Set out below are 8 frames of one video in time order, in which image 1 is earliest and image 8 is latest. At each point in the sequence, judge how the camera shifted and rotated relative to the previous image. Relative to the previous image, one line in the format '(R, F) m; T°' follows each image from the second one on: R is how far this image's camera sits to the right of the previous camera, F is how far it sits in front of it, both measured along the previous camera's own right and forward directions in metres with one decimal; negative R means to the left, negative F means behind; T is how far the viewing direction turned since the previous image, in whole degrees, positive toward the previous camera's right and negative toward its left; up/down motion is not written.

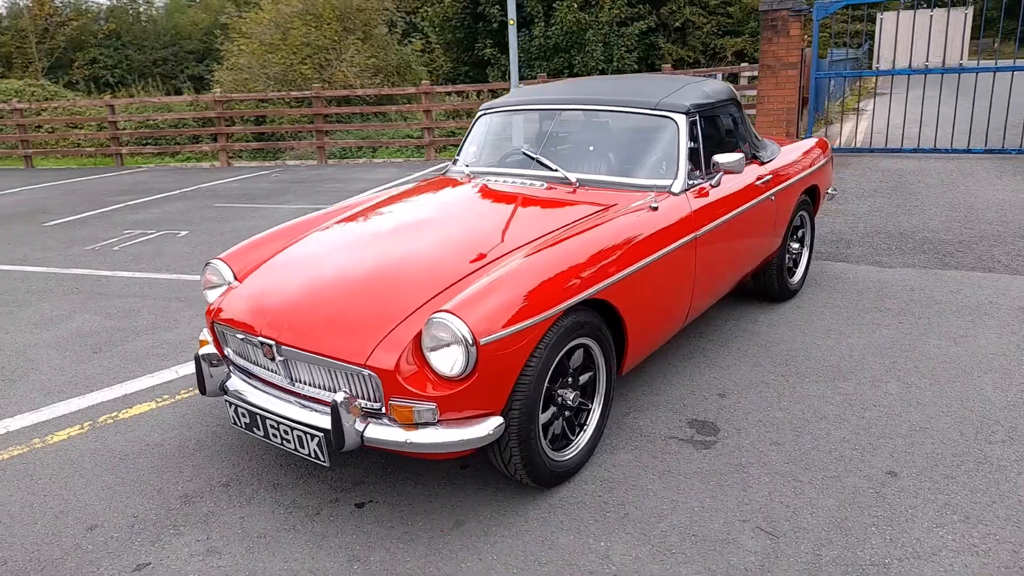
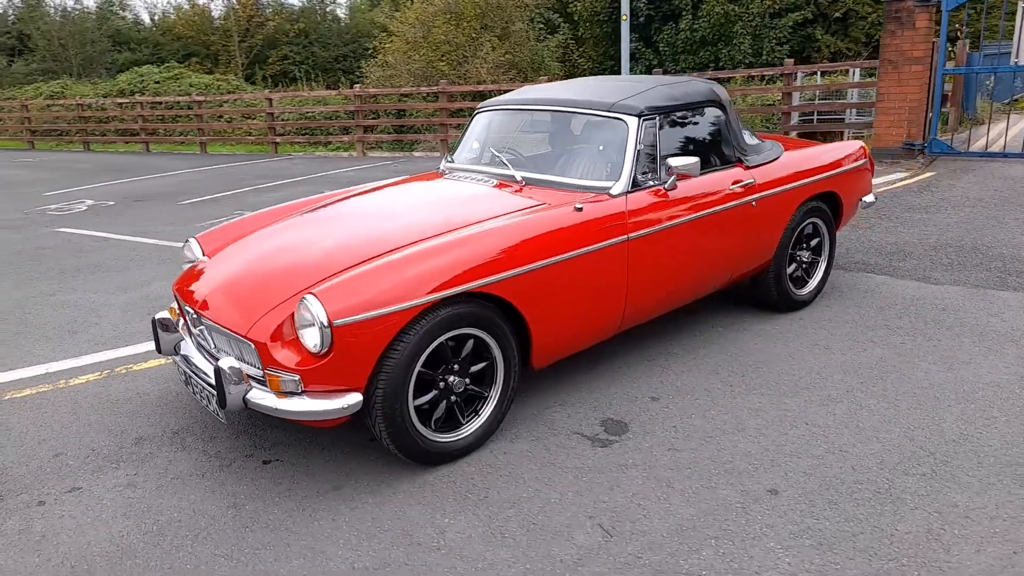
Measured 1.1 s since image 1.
(+1.1, -0.1) m; -12°
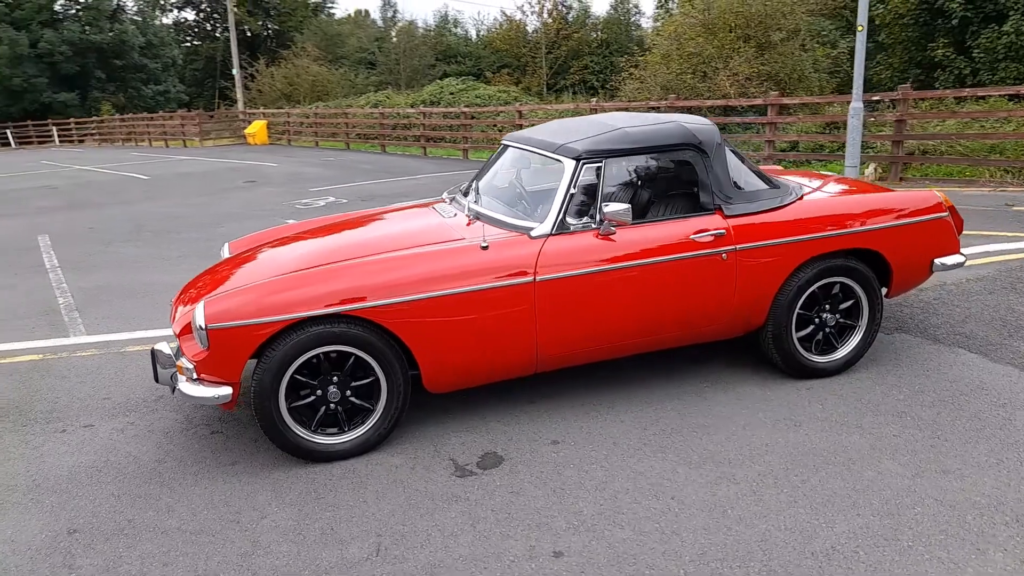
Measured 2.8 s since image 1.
(+1.8, +0.2) m; -23°
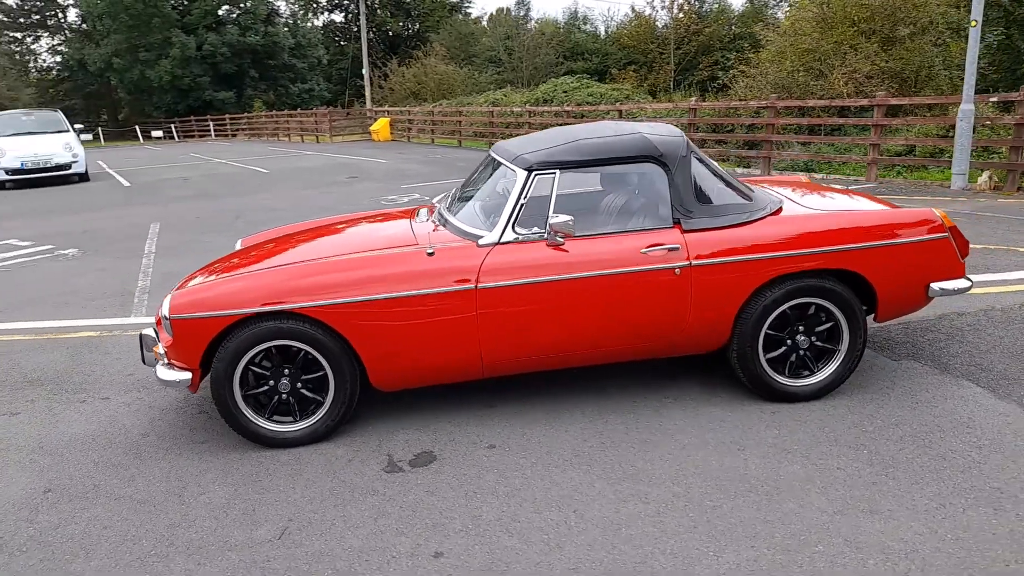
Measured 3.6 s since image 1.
(+0.9, 0.0) m; -10°
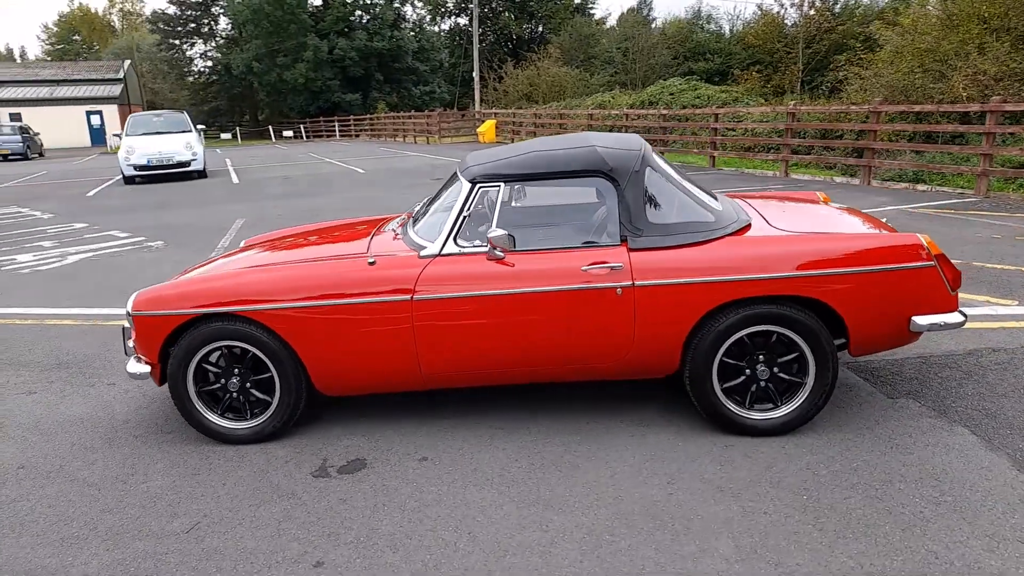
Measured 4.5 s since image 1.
(+0.9, +0.1) m; -9°
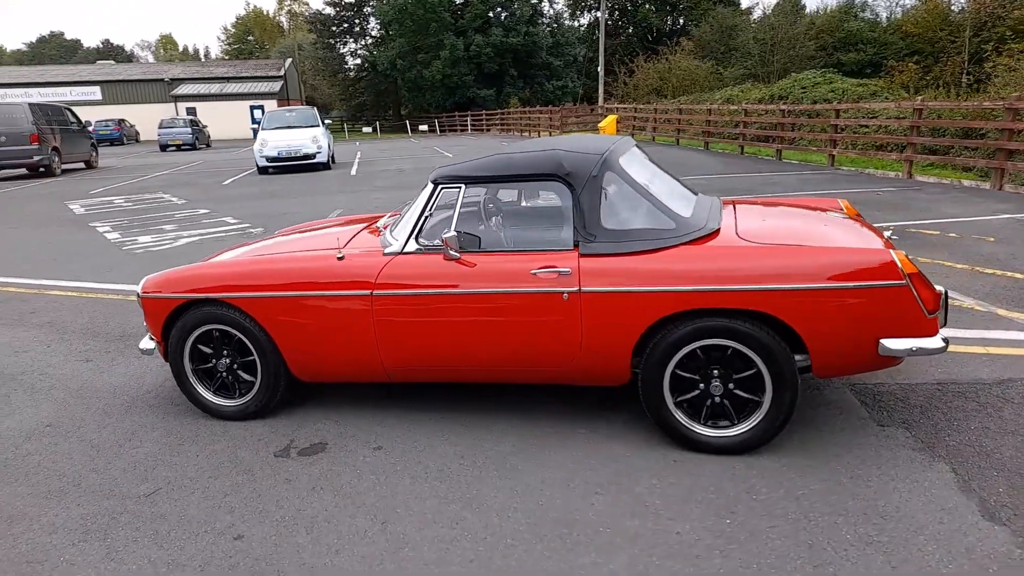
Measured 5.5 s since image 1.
(+0.9, 0.0) m; -11°
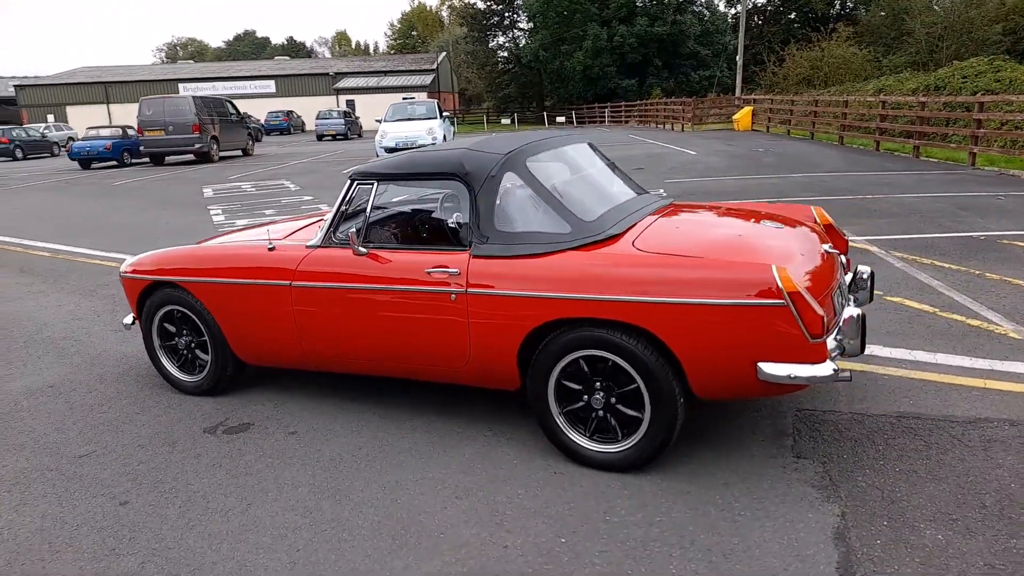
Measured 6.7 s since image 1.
(+1.2, +0.2) m; -11°
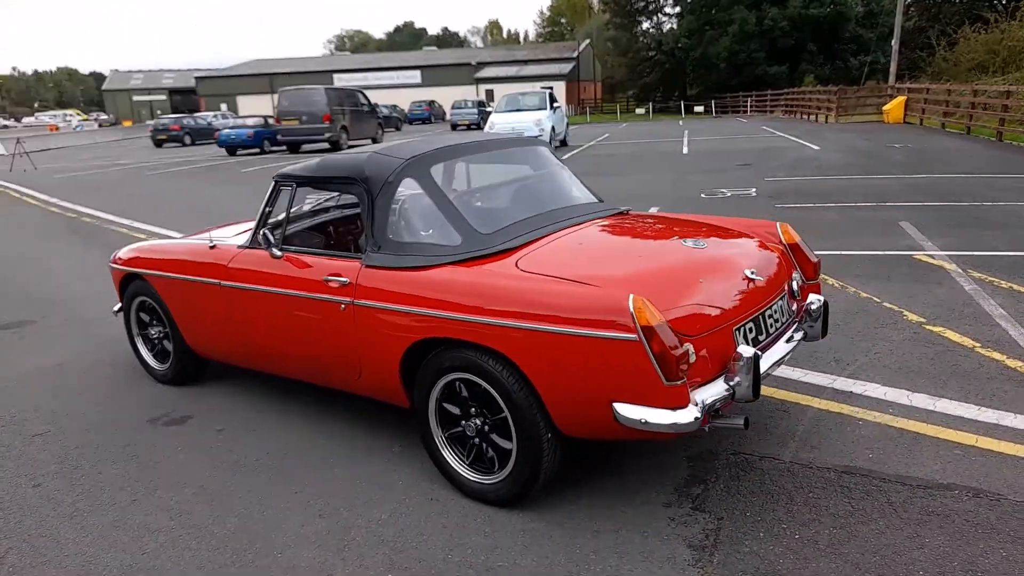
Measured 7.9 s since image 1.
(+1.1, +0.3) m; -11°
